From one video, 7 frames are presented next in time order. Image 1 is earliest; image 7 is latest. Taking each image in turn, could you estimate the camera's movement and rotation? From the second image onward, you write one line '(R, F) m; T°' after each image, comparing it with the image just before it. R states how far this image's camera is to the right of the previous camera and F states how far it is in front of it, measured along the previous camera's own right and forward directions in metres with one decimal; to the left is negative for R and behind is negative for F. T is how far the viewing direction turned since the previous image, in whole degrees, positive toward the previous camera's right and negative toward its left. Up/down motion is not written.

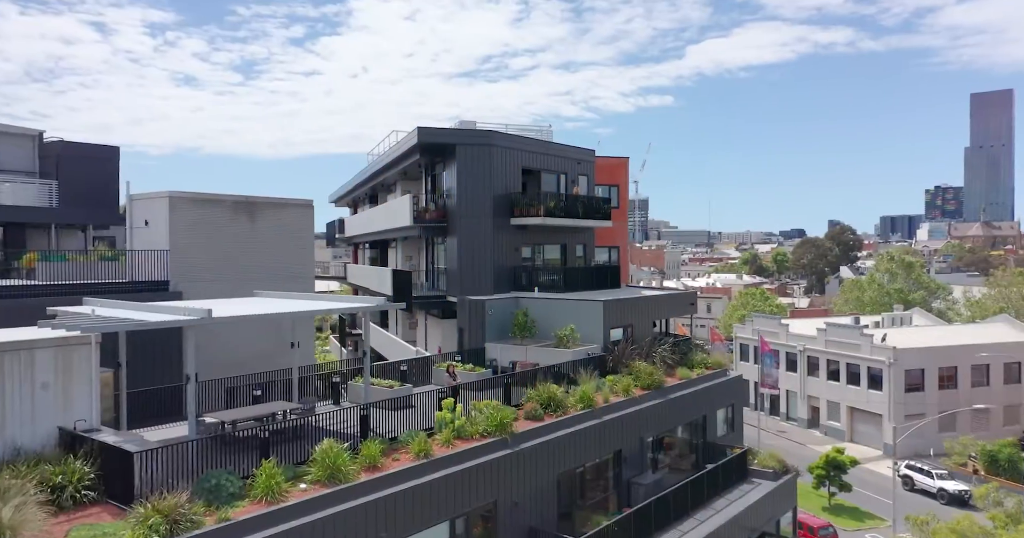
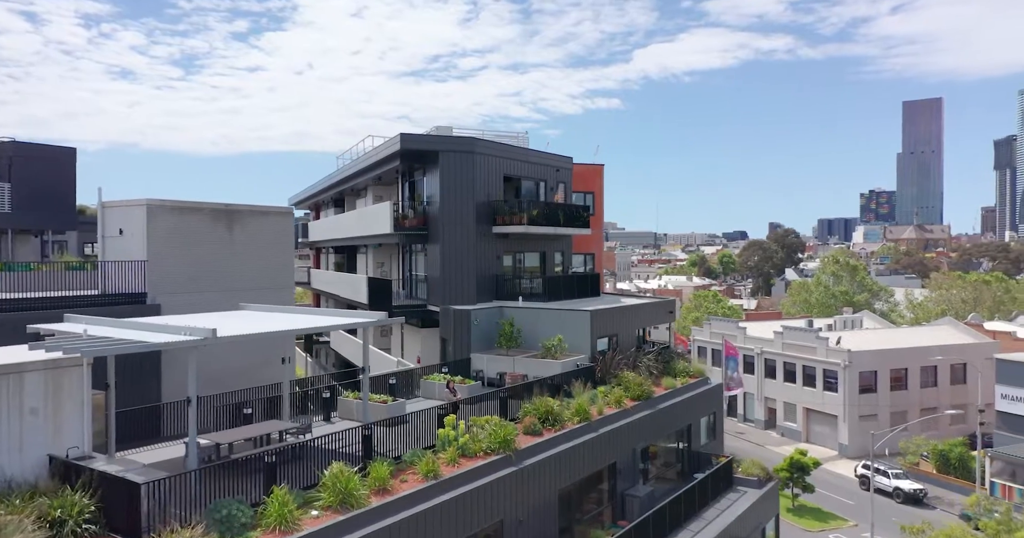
(-0.7, +0.2) m; +3°
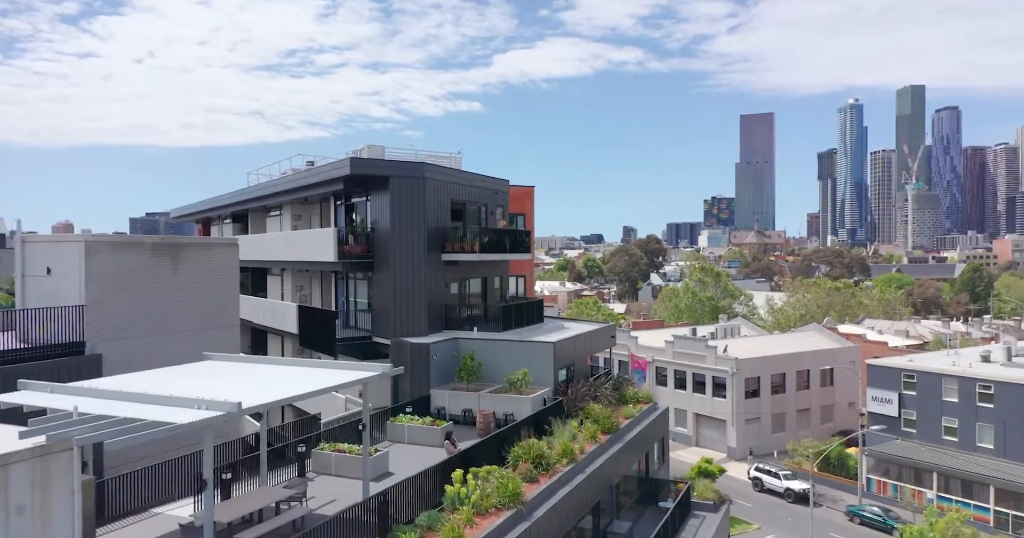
(-1.9, +0.5) m; +9°
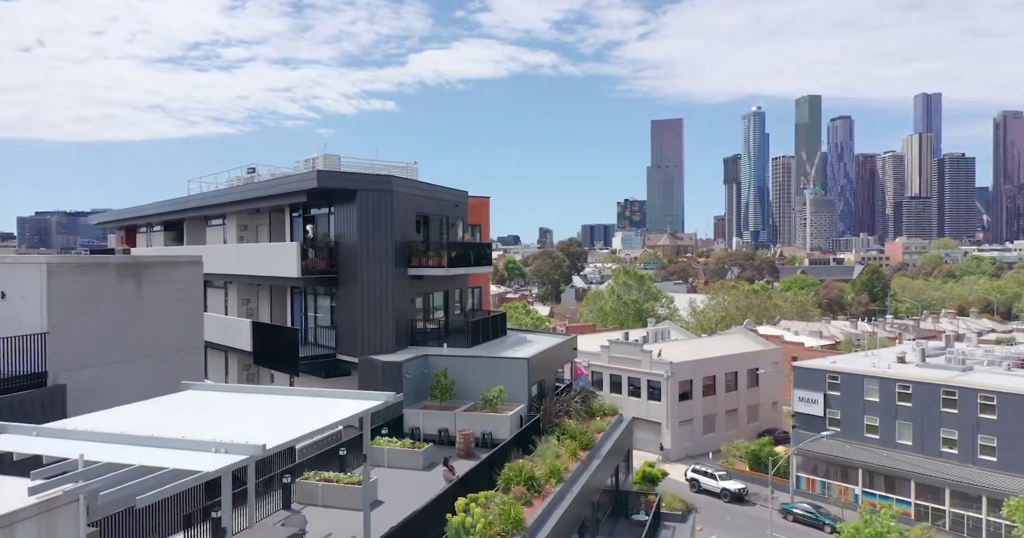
(-1.1, +0.1) m; +6°
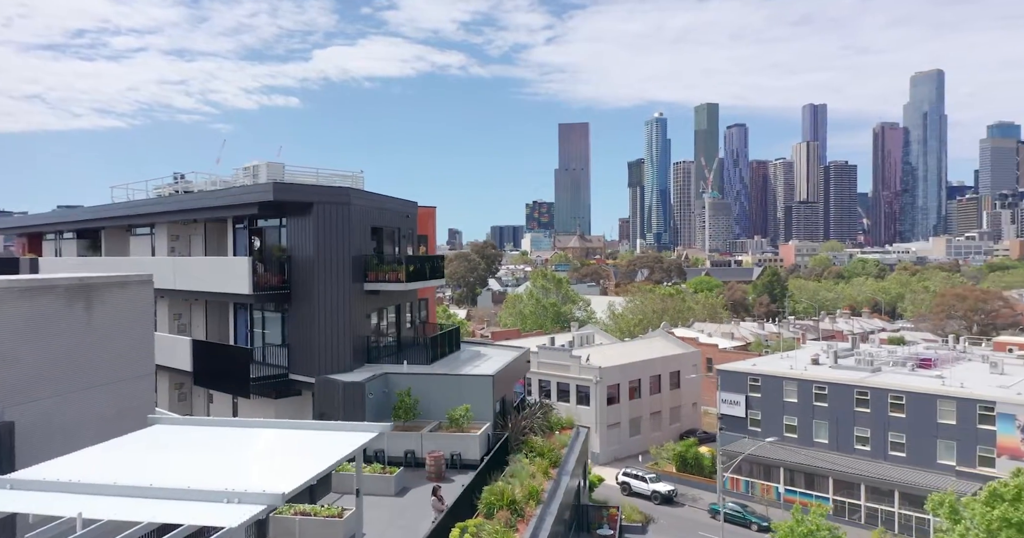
(-1.1, +0.1) m; +6°
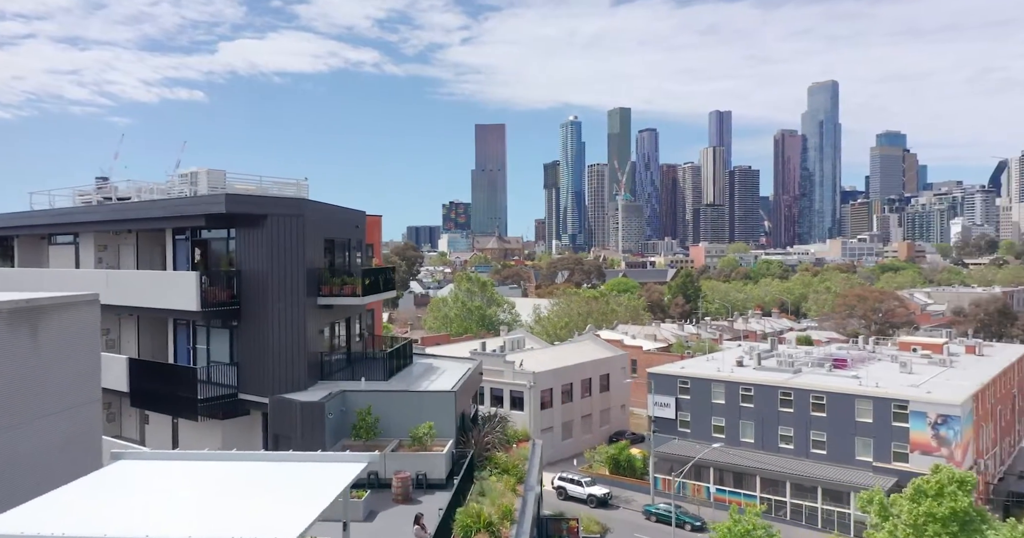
(-0.9, 0.0) m; +6°
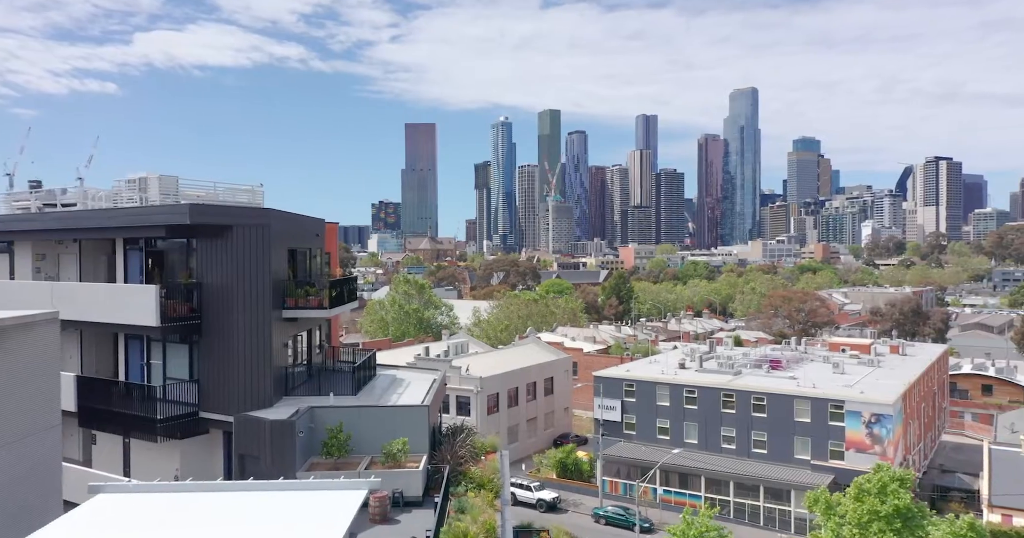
(-0.9, -0.1) m; +5°
